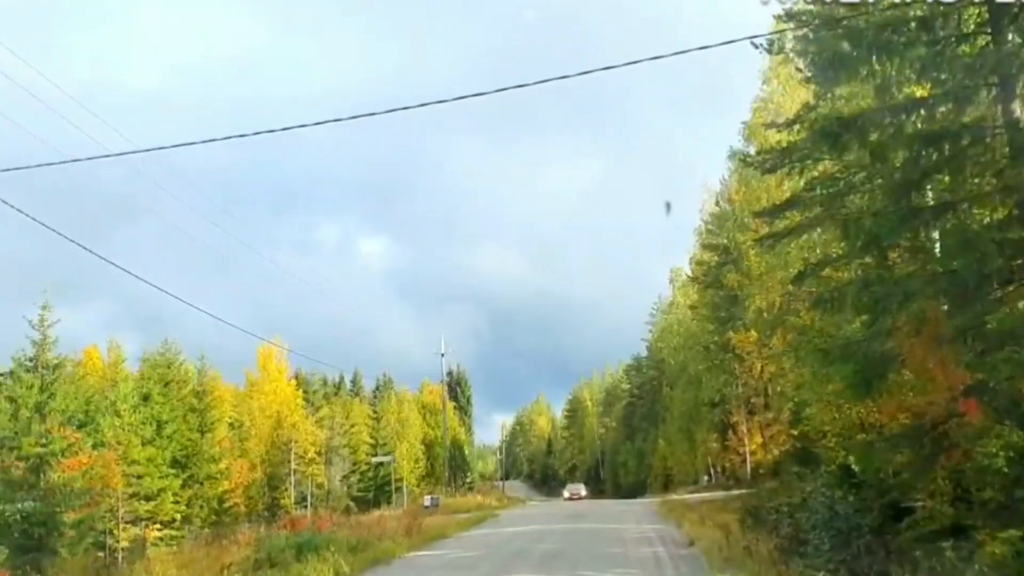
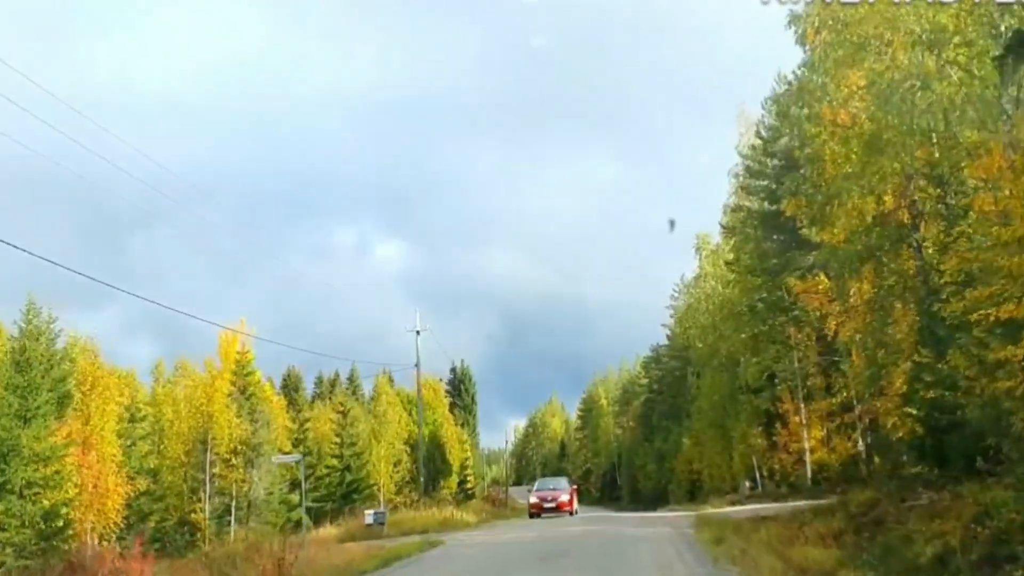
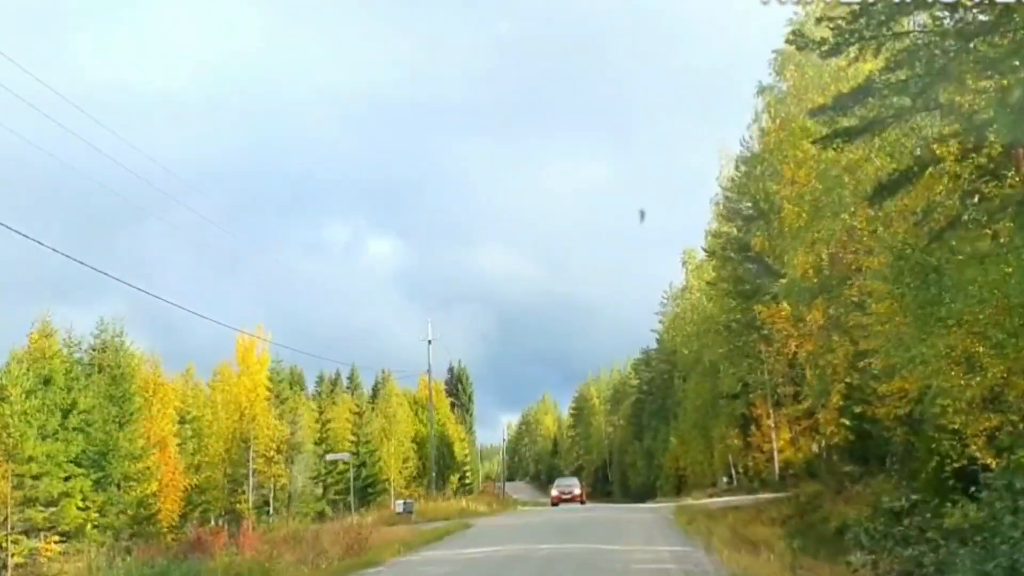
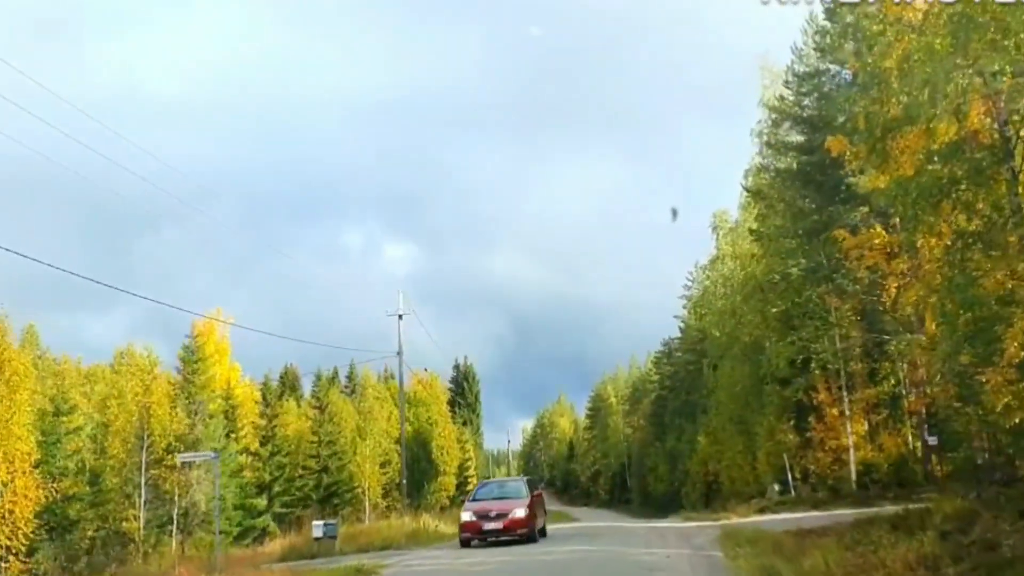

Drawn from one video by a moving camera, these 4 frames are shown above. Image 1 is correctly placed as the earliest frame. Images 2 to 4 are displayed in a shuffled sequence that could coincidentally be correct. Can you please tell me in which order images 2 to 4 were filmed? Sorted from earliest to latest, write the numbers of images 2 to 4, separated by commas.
3, 2, 4
